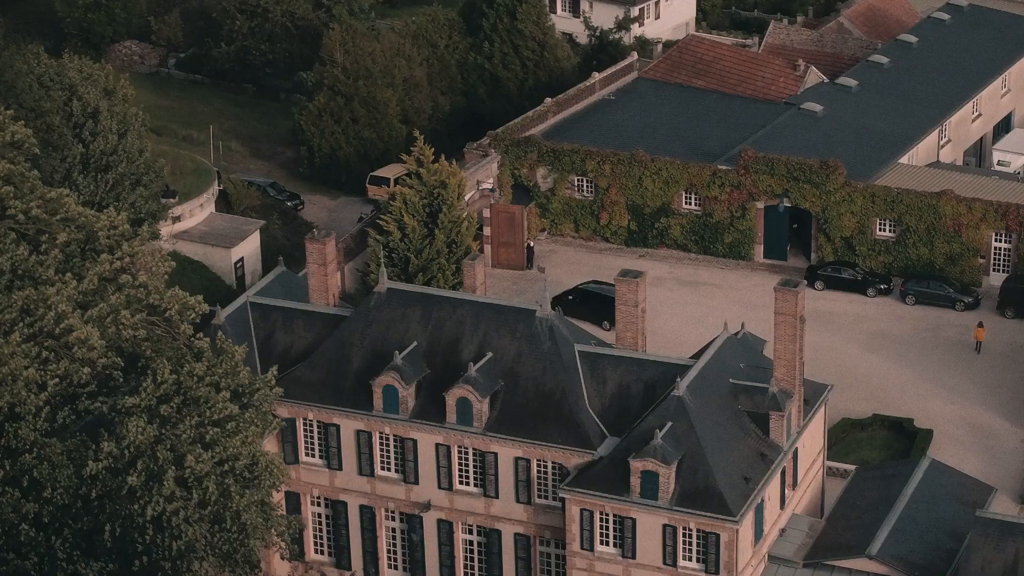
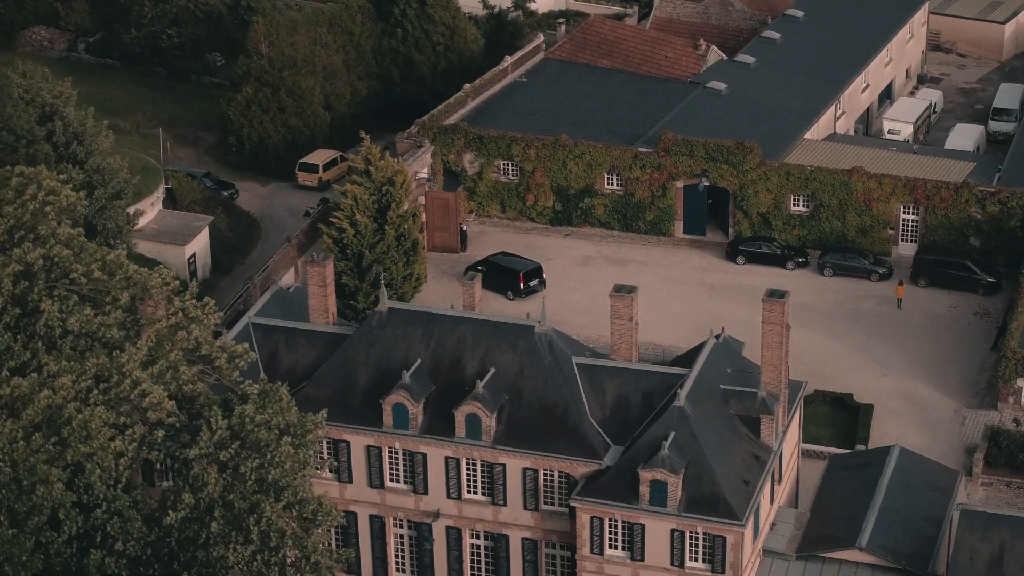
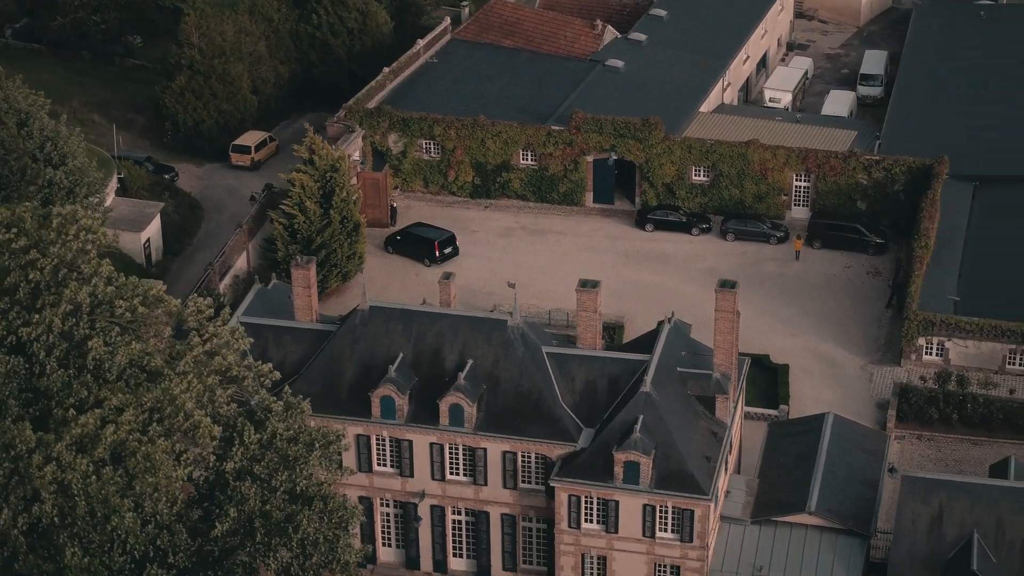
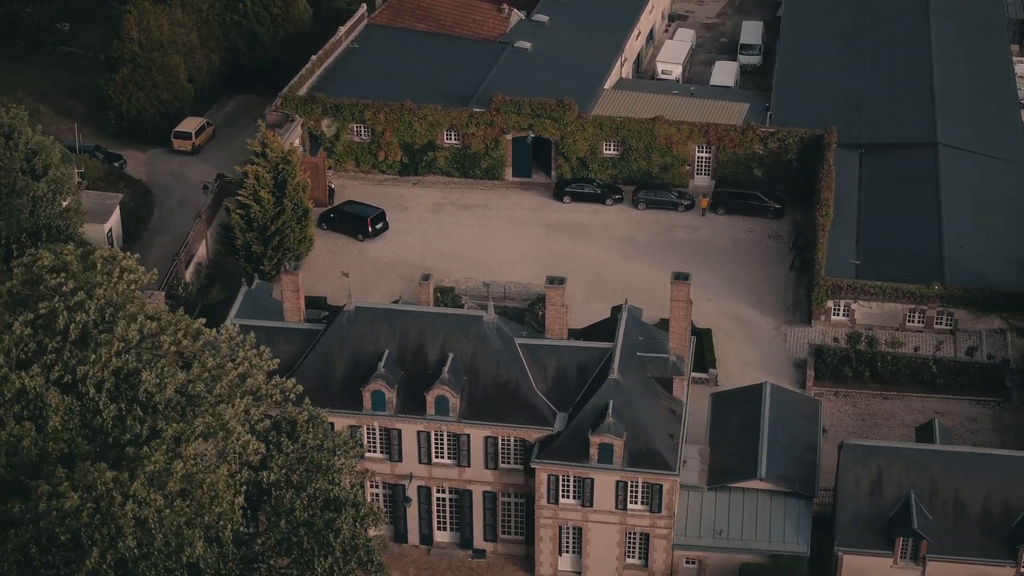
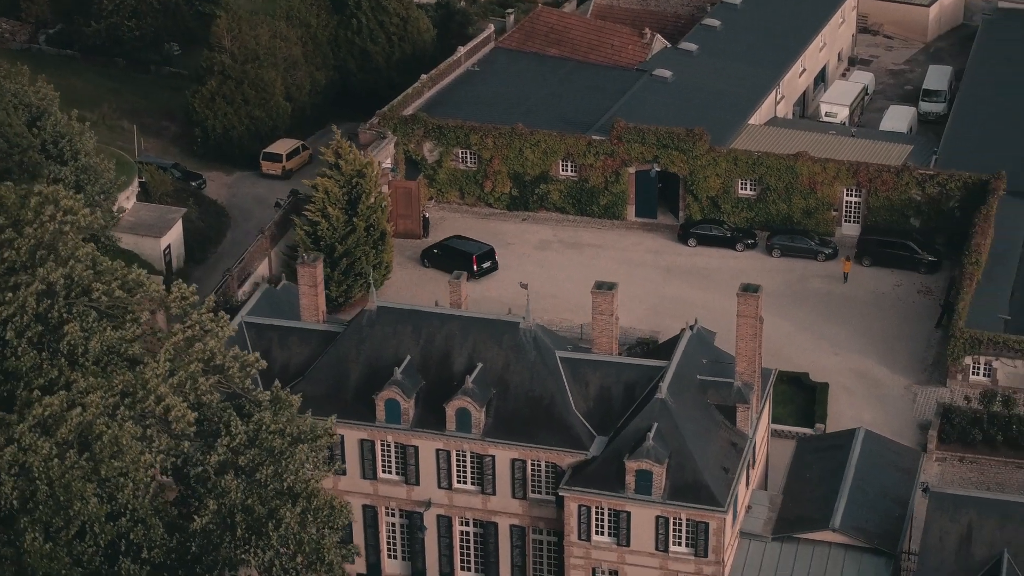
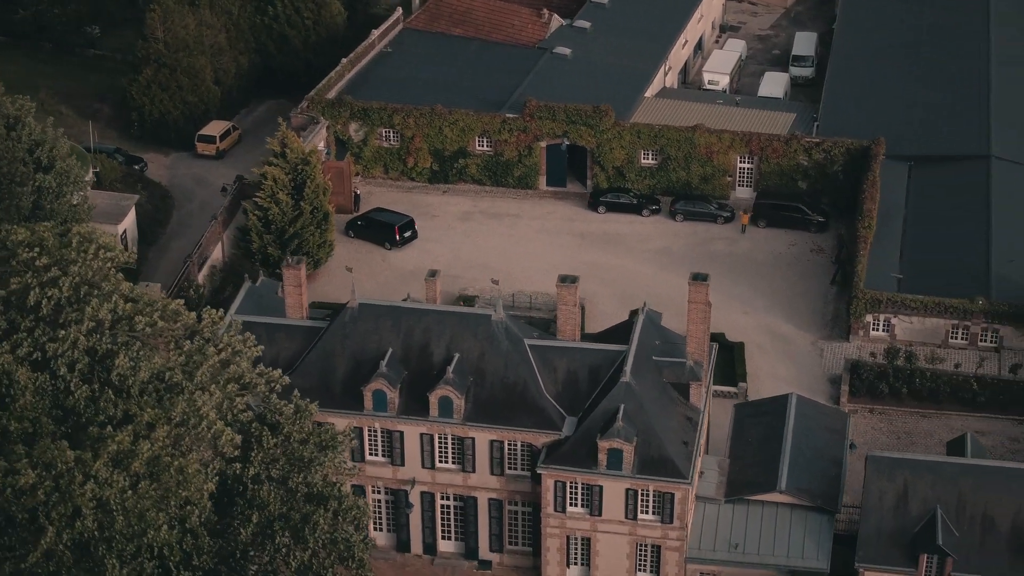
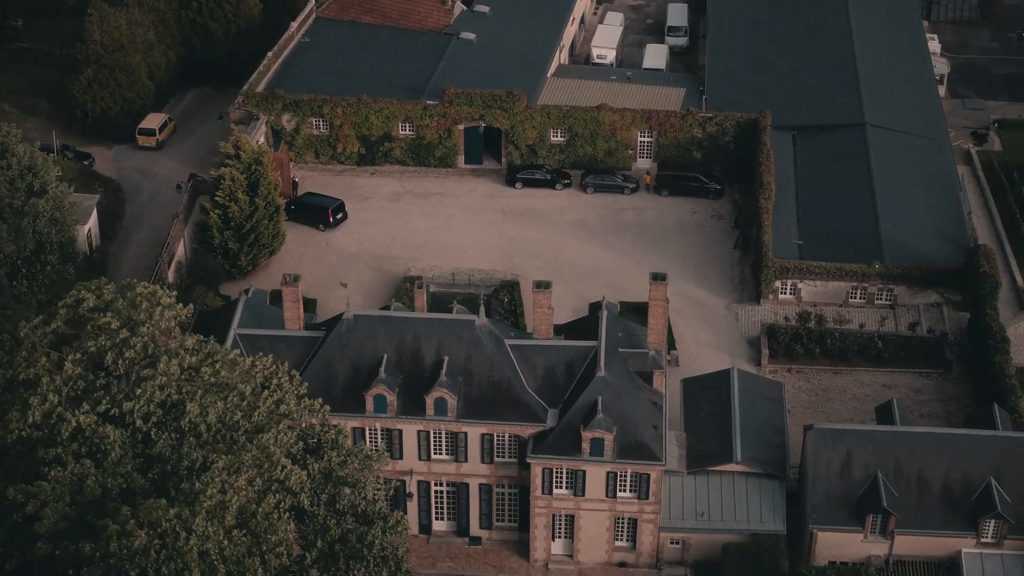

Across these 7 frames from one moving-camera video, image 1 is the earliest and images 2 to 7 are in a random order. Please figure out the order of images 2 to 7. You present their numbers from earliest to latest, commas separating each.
2, 5, 3, 6, 4, 7
